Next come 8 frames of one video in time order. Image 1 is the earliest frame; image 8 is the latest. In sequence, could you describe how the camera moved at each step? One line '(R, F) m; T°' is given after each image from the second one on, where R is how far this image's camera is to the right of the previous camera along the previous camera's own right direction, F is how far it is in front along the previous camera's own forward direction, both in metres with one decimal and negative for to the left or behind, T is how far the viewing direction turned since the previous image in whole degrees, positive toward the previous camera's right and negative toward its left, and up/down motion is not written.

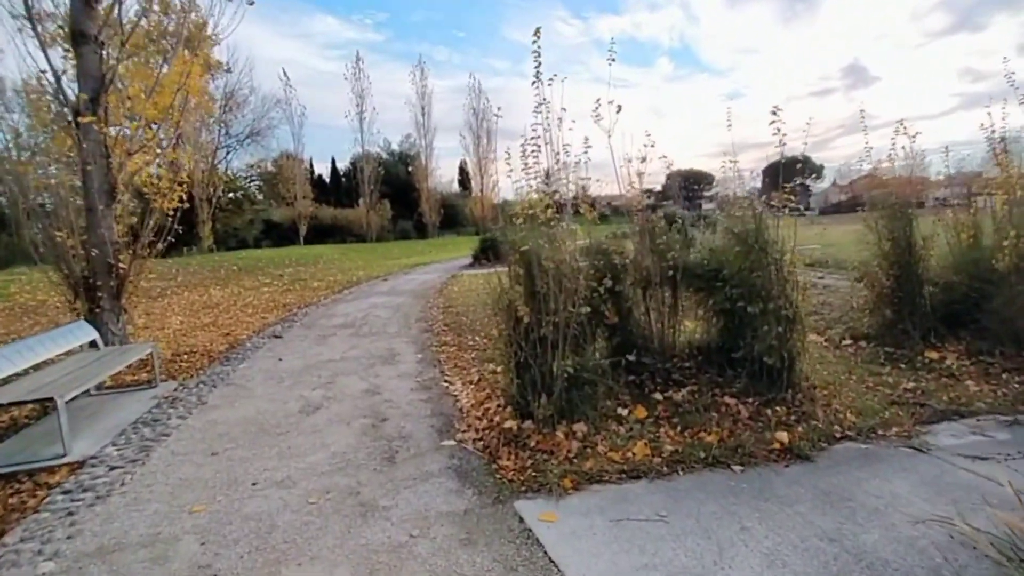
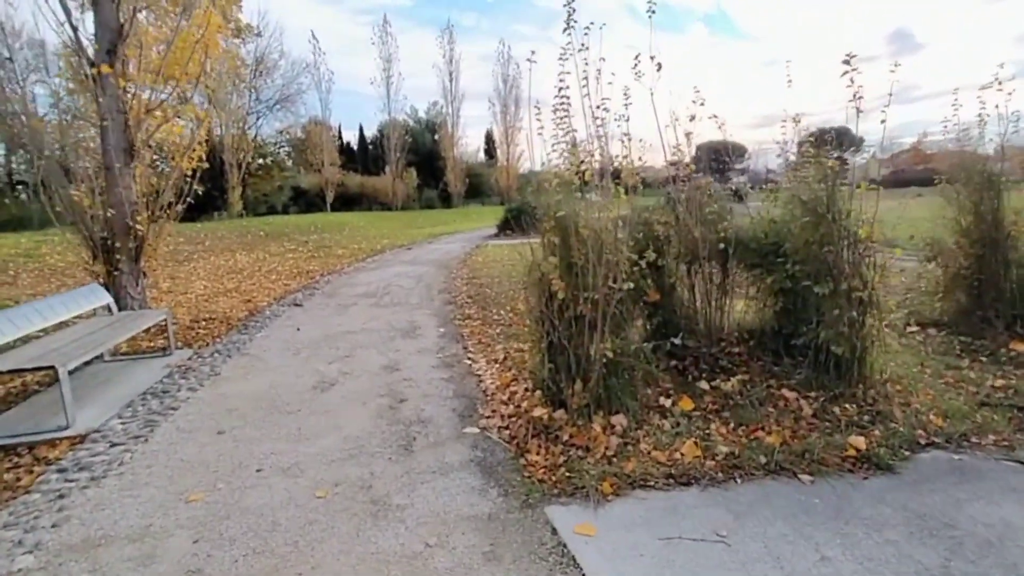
(-0.1, +0.5) m; -3°
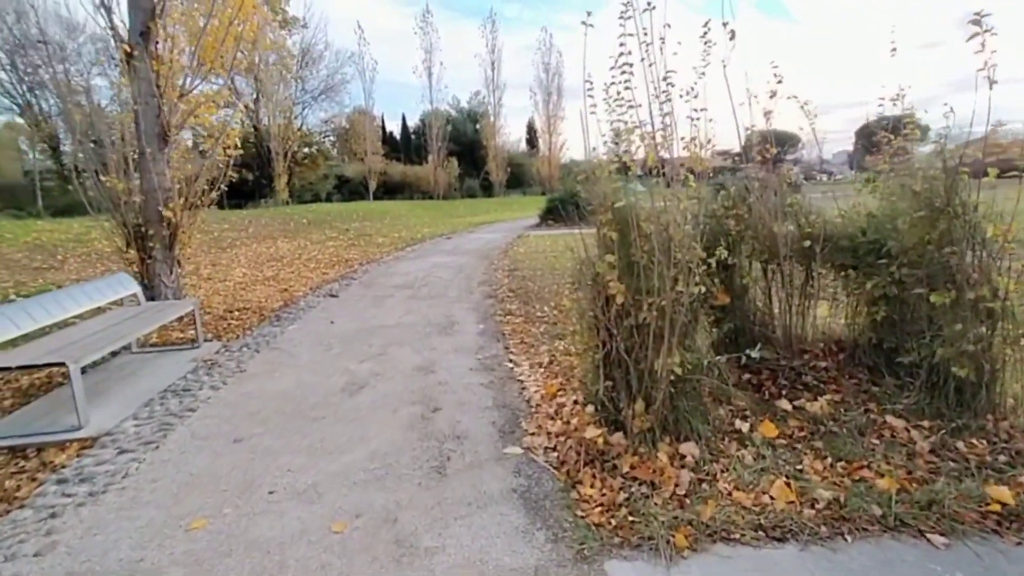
(-0.1, +0.5) m; -5°
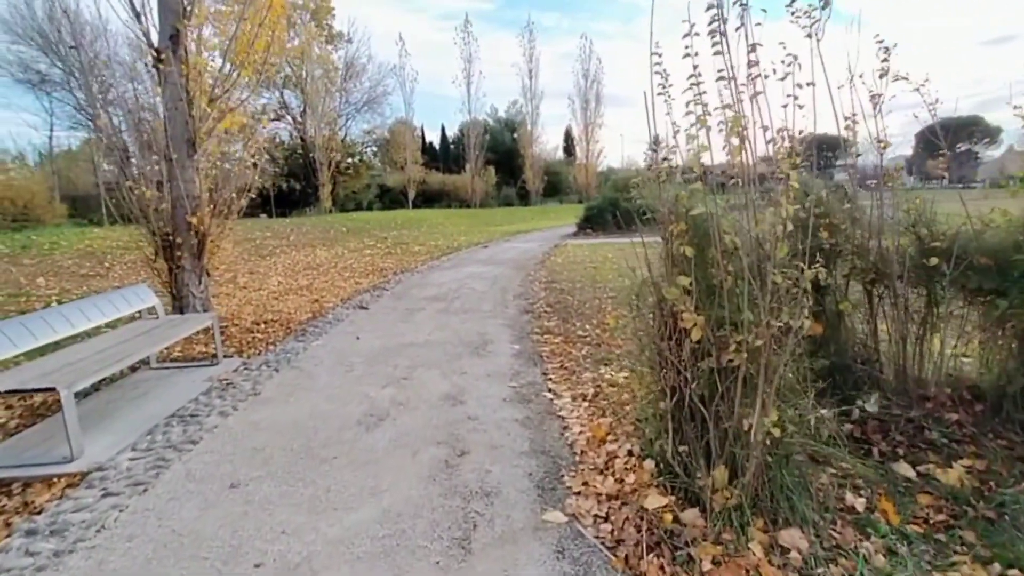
(0.0, +0.6) m; -5°
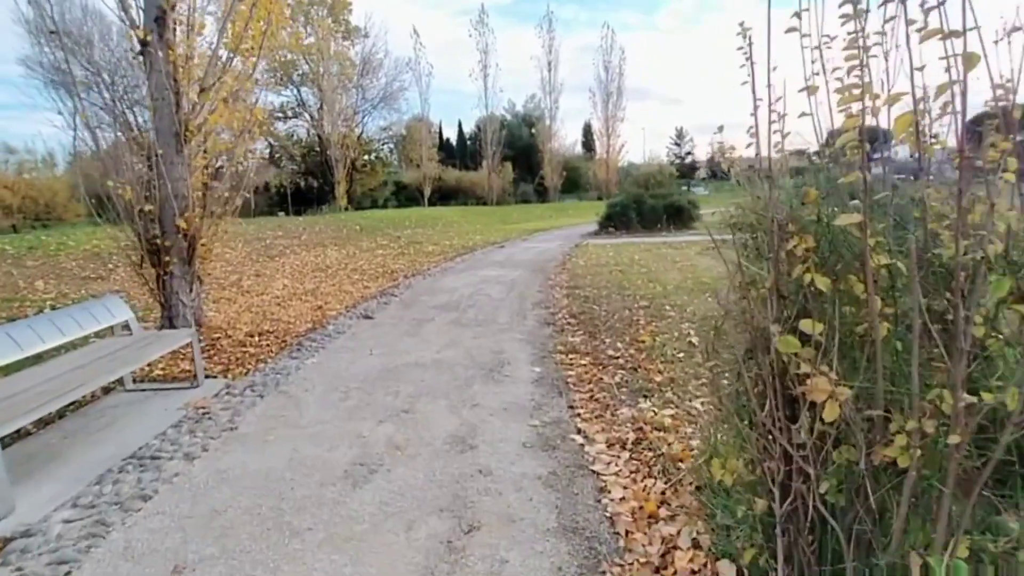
(0.0, +0.7) m; -2°
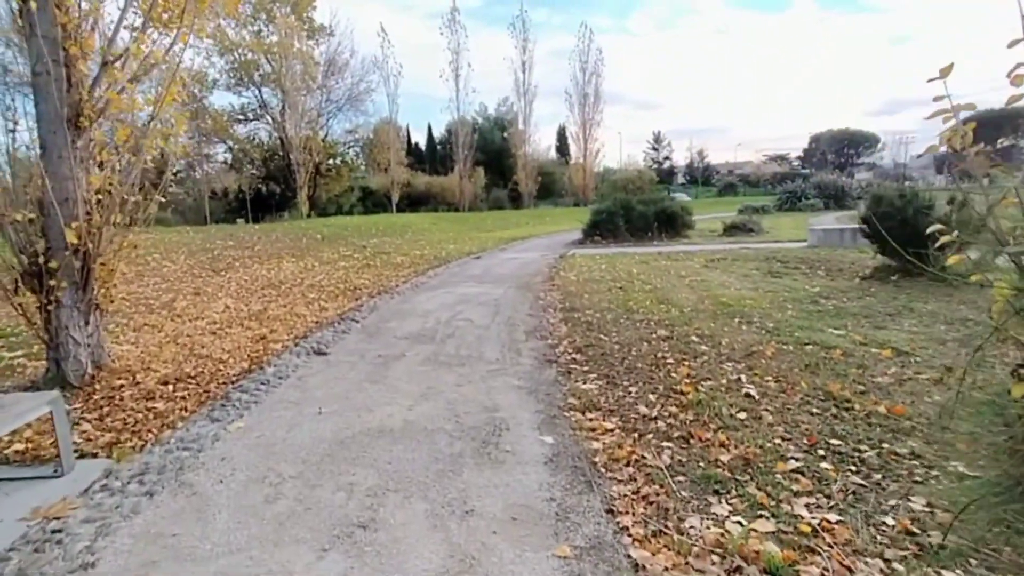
(-0.2, +1.2) m; +3°
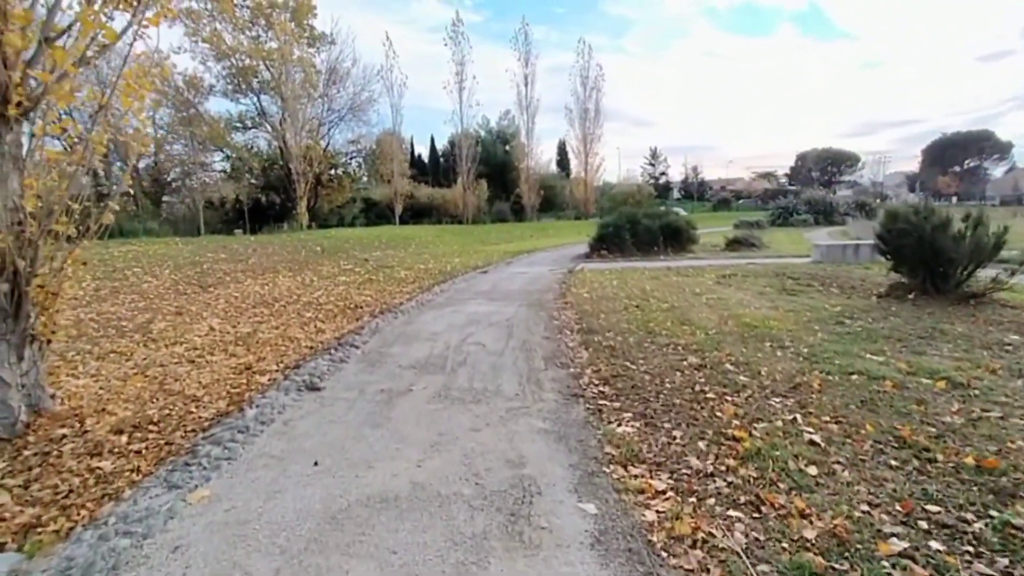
(-0.2, +0.7) m; 0°
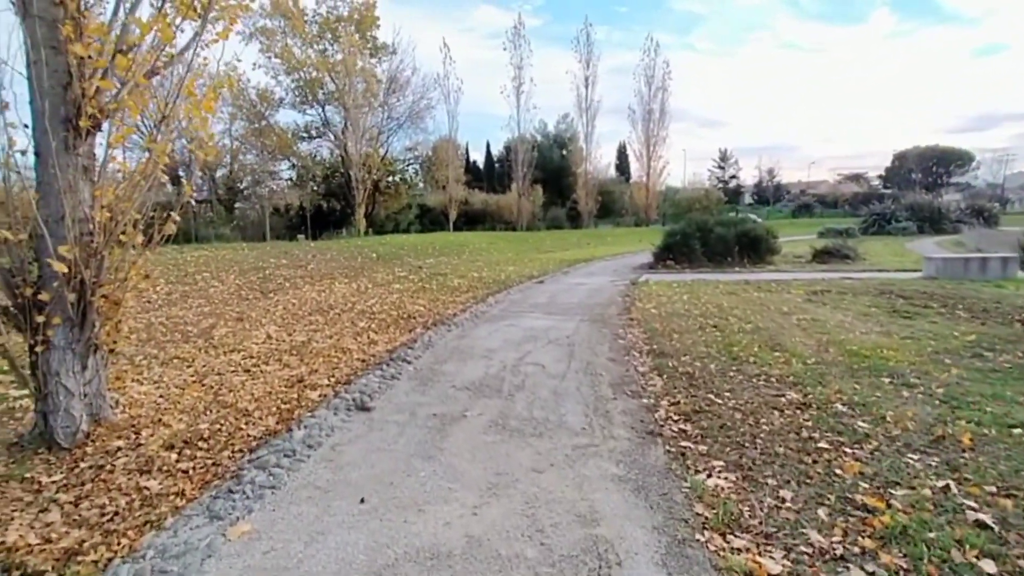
(-0.2, +0.5) m; -7°
